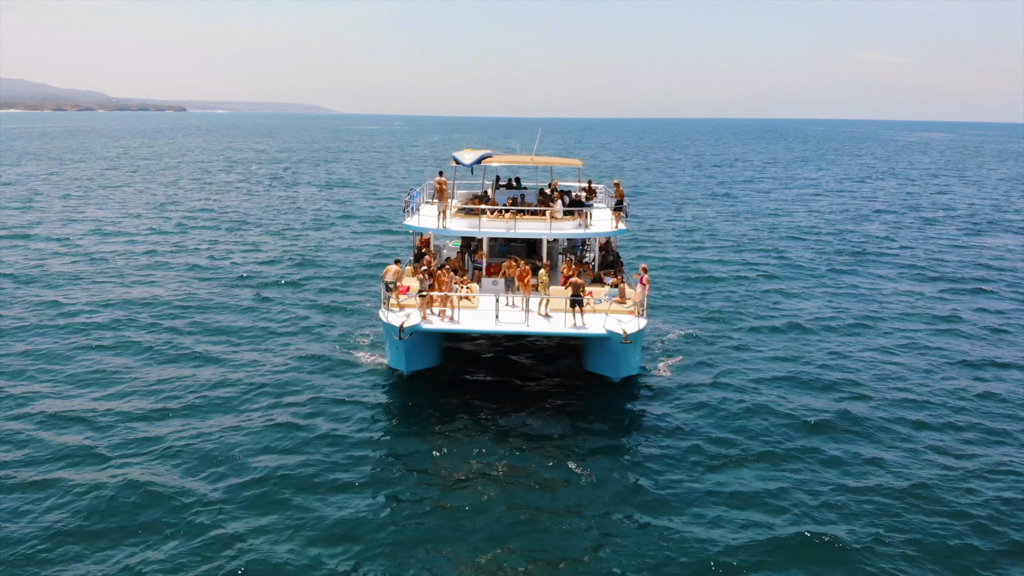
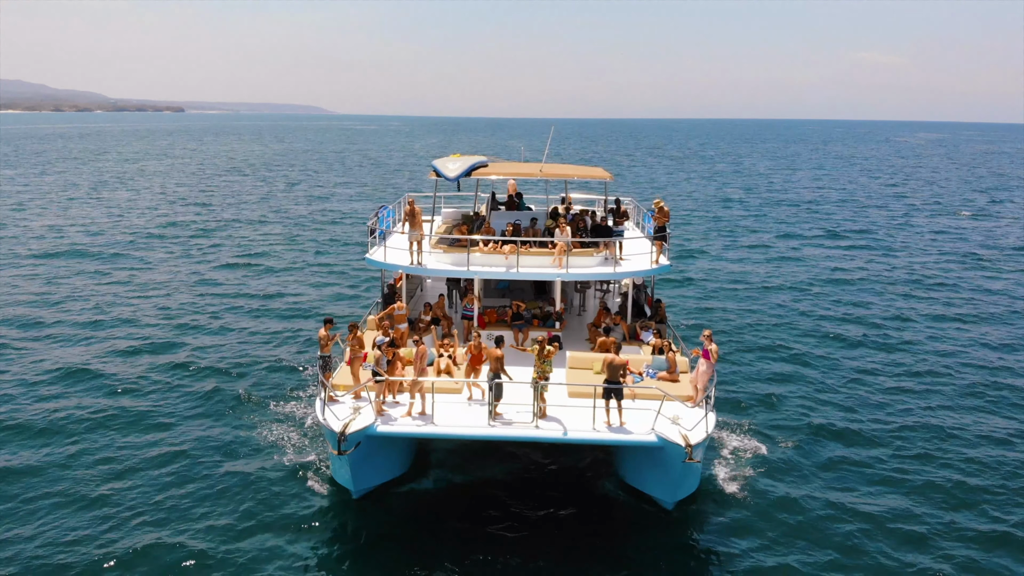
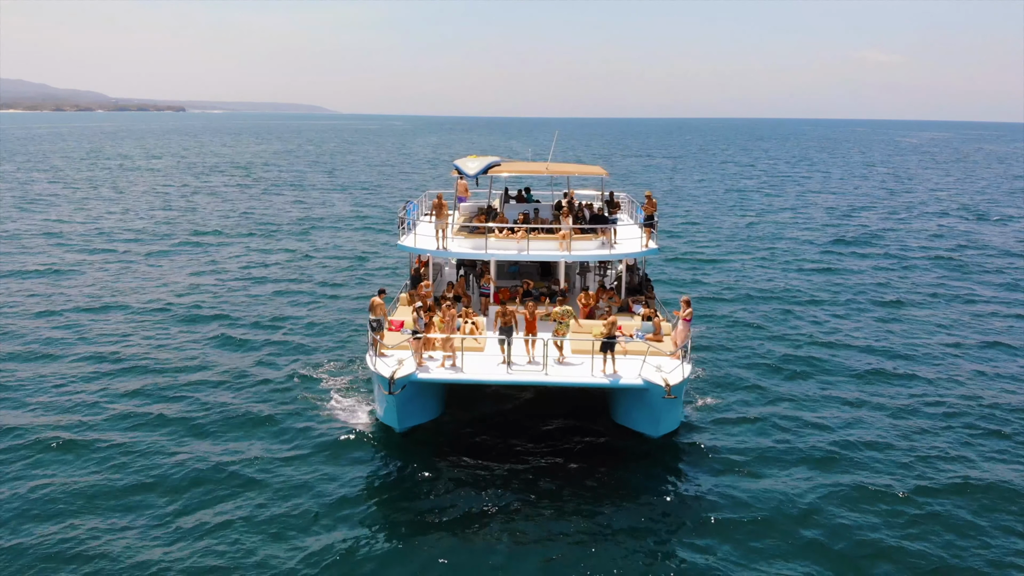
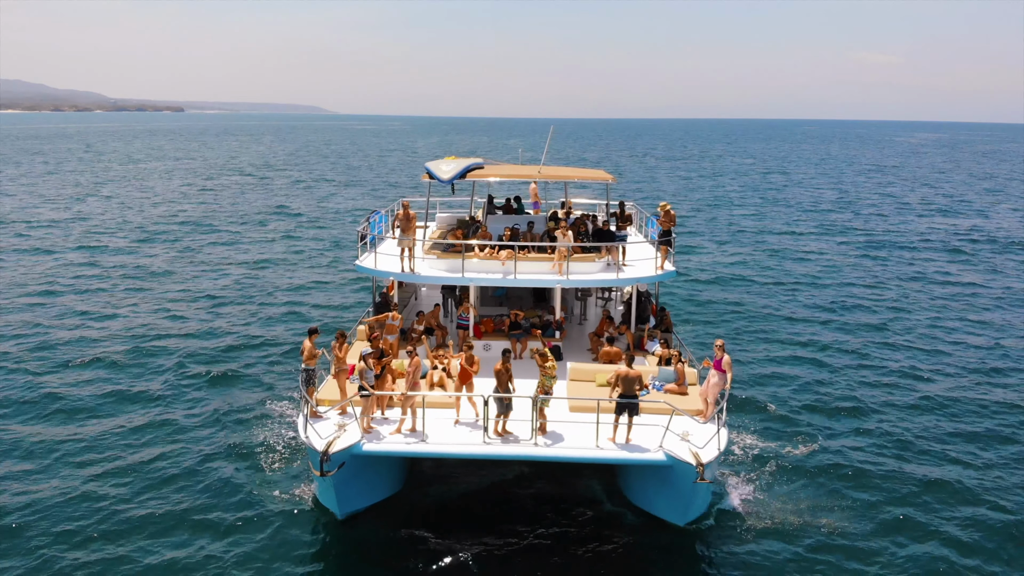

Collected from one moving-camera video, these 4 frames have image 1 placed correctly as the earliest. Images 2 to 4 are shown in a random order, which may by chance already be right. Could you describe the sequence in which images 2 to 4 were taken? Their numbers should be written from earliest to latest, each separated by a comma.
3, 2, 4
